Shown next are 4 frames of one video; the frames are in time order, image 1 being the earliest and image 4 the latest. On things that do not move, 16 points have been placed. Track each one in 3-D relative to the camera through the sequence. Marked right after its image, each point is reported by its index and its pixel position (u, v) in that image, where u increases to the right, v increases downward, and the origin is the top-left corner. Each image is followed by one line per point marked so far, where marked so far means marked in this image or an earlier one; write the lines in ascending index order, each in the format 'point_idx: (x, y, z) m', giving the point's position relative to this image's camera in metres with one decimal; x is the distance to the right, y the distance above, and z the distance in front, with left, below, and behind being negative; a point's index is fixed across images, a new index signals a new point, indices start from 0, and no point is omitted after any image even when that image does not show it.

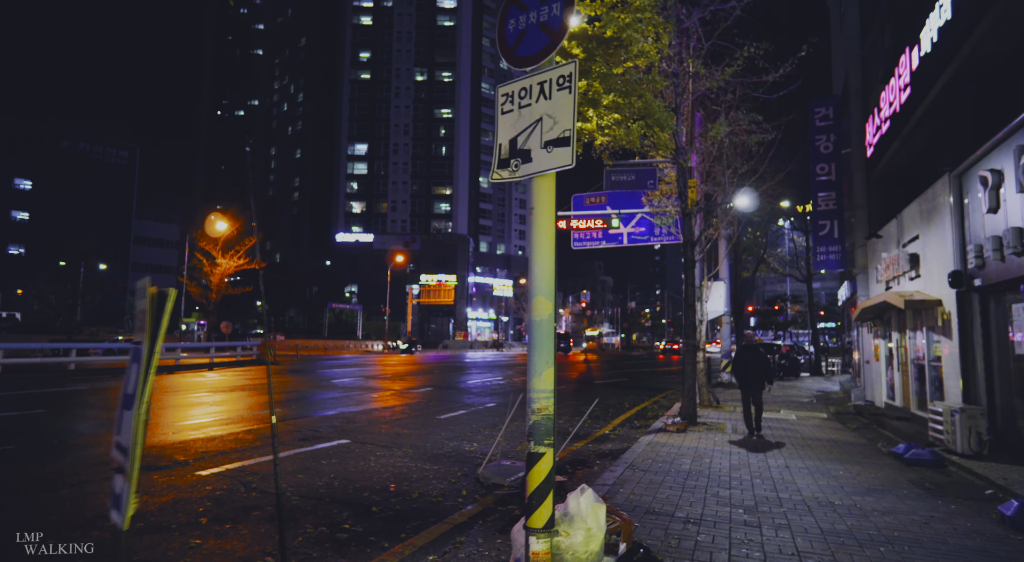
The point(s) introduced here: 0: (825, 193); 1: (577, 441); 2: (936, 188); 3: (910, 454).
0: (+9.7, +2.7, +18.5) m
1: (+1.2, -3.0, +11.2) m
2: (+7.7, +1.7, +10.8) m
3: (+5.7, -2.5, +8.6) m
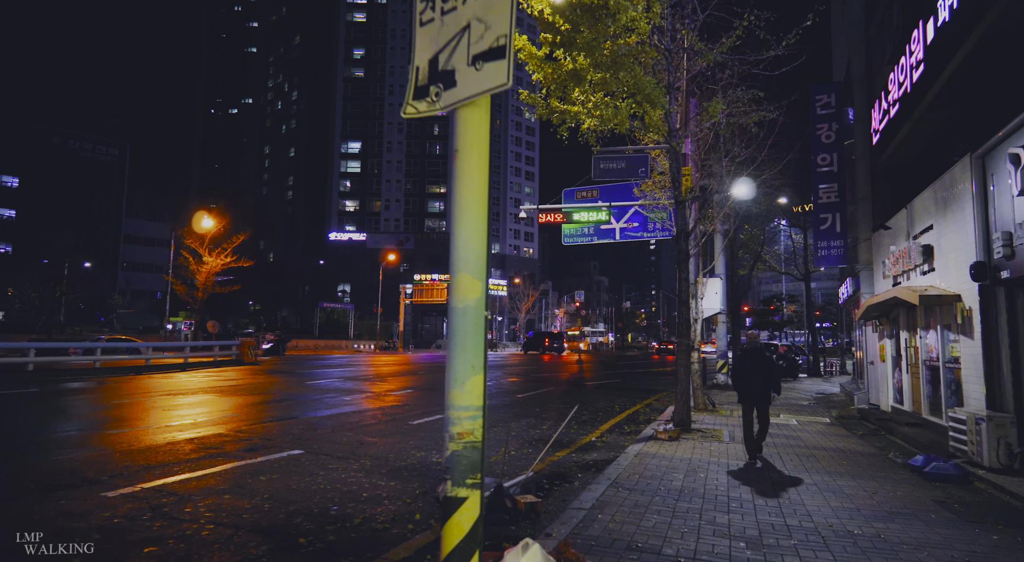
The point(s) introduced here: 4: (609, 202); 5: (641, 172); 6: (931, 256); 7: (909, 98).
0: (+9.3, +2.8, +17.5) m
1: (+0.8, -2.9, +10.2) m
2: (+7.3, +1.8, +9.8) m
3: (+5.3, -2.4, +7.6) m
4: (+3.2, +2.7, +19.8) m
5: (+2.9, +2.5, +13.6) m
6: (+7.6, +0.4, +10.8) m
7: (+8.0, +3.7, +12.0) m
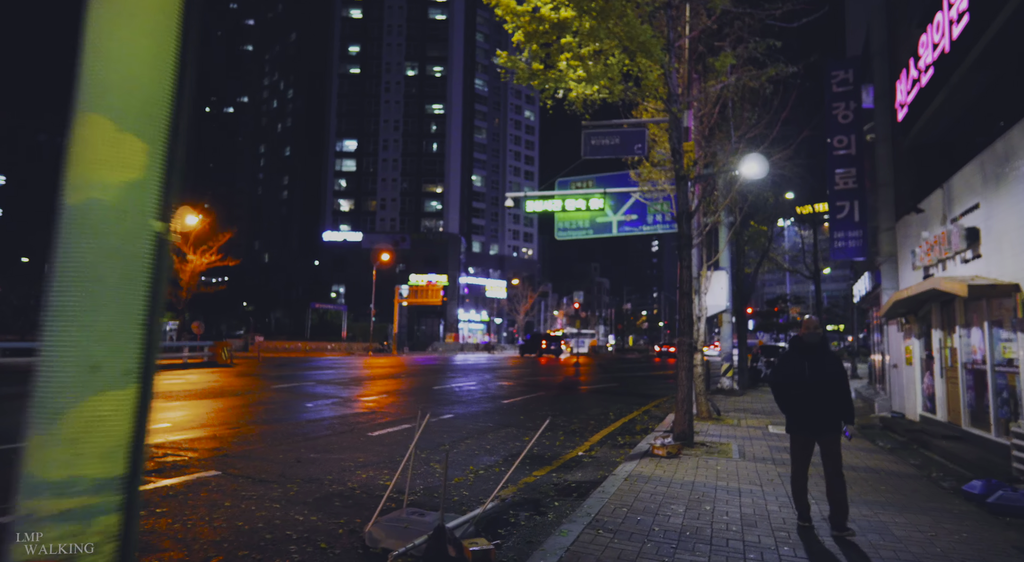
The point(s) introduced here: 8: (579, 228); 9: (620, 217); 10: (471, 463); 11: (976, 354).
0: (+8.8, +3.0, +16.0) m
1: (+0.3, -2.7, +8.6) m
2: (+6.8, +2.0, +8.2) m
3: (+4.9, -2.2, +6.0) m
4: (+2.8, +2.8, +18.2) m
5: (+2.5, +2.7, +12.0) m
6: (+7.1, +0.6, +9.2) m
7: (+7.6, +3.9, +10.4) m
8: (+2.2, +1.7, +19.5) m
9: (+3.4, +2.0, +18.7) m
10: (-0.6, -2.7, +8.8) m
11: (+7.4, -1.2, +9.5) m
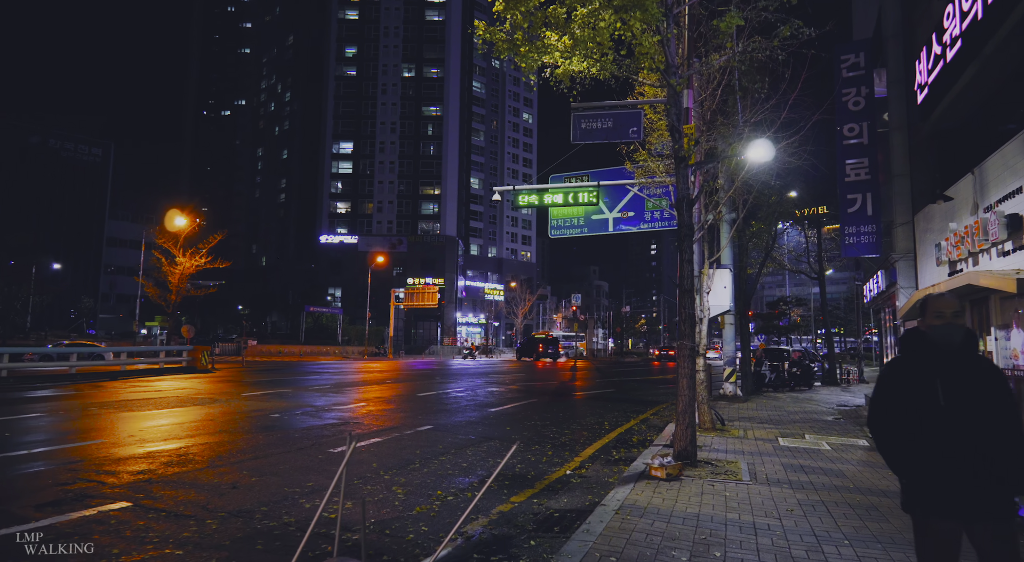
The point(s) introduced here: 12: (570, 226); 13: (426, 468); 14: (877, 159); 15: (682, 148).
0: (+8.5, +3.0, +14.8) m
1: (0.0, -2.7, +7.5) m
2: (+6.5, +2.0, +7.1) m
3: (+4.6, -2.1, +4.9) m
4: (+2.5, +2.8, +17.0) m
5: (+2.2, +2.7, +10.9) m
6: (+6.8, +0.7, +8.0) m
7: (+7.3, +3.9, +9.3) m
8: (+1.9, +1.7, +18.3) m
9: (+3.1, +2.0, +17.6) m
10: (-0.9, -2.6, +7.6) m
11: (+7.1, -1.1, +8.4) m
12: (+1.8, +1.8, +18.4) m
13: (-1.2, -2.7, +8.6) m
14: (+9.0, +3.0, +14.7) m
15: (+2.5, +2.0, +8.9) m
